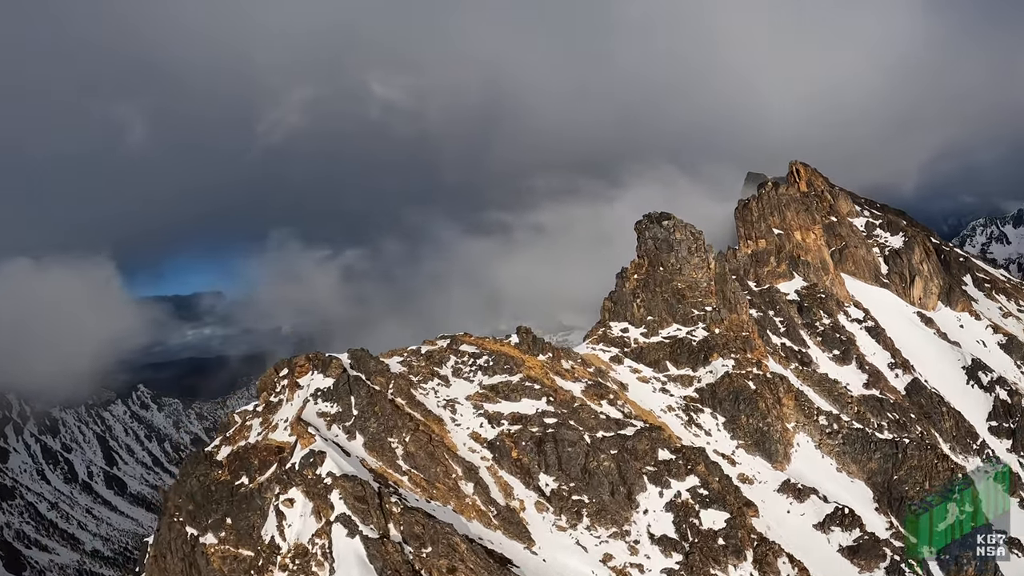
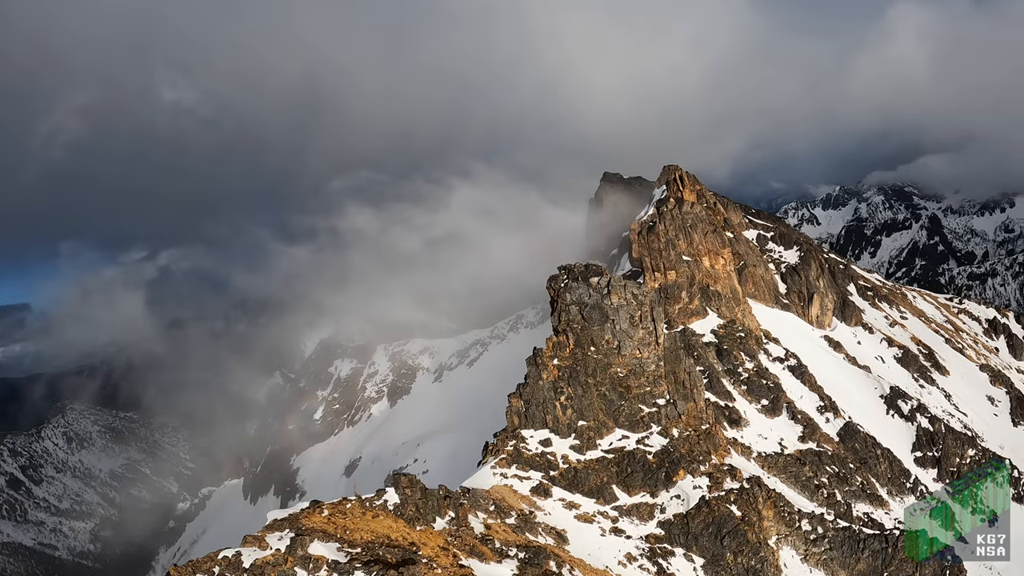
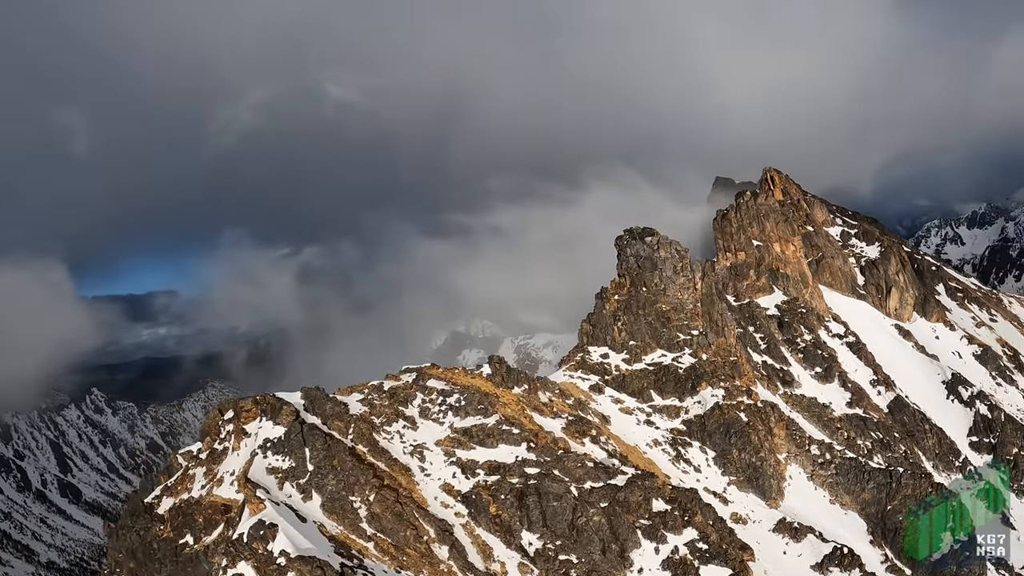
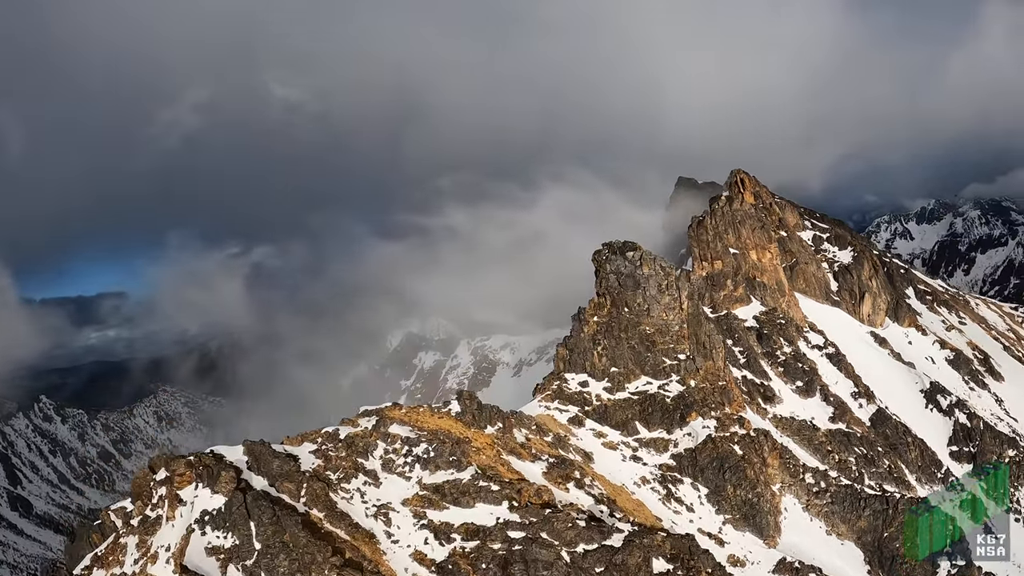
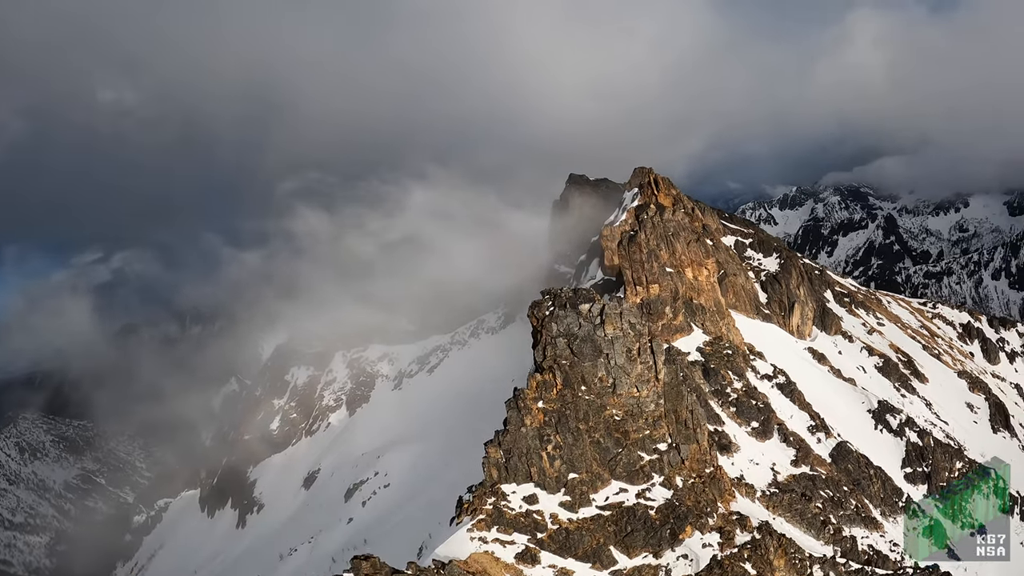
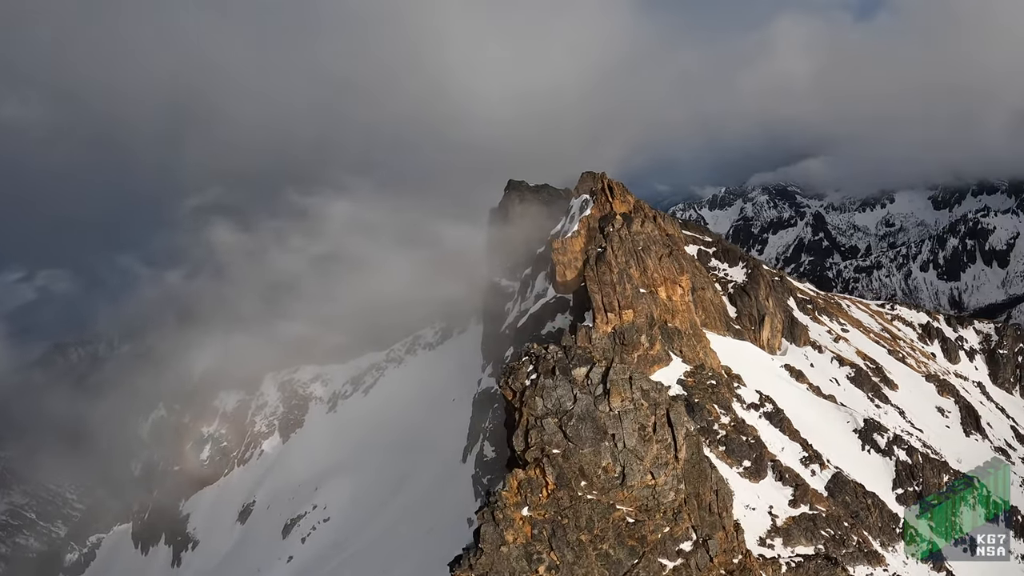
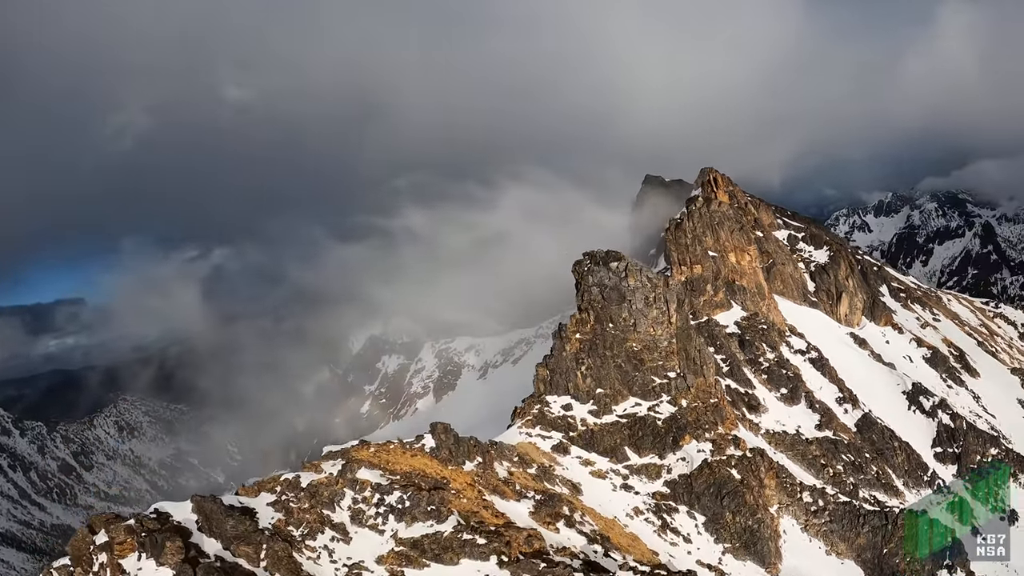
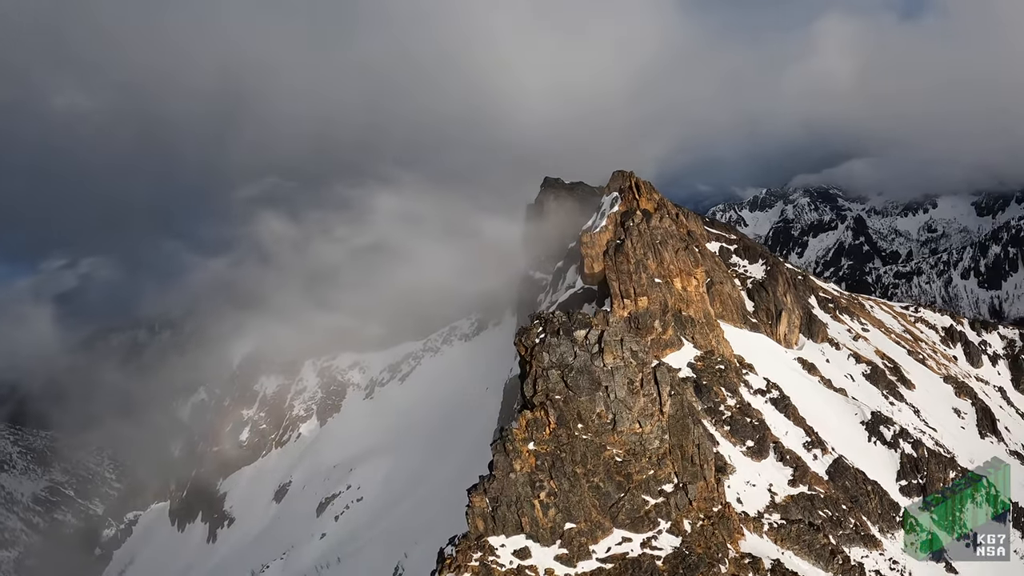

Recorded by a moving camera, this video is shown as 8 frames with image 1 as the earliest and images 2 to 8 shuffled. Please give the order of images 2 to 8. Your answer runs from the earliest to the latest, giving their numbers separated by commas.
3, 4, 7, 2, 5, 8, 6
